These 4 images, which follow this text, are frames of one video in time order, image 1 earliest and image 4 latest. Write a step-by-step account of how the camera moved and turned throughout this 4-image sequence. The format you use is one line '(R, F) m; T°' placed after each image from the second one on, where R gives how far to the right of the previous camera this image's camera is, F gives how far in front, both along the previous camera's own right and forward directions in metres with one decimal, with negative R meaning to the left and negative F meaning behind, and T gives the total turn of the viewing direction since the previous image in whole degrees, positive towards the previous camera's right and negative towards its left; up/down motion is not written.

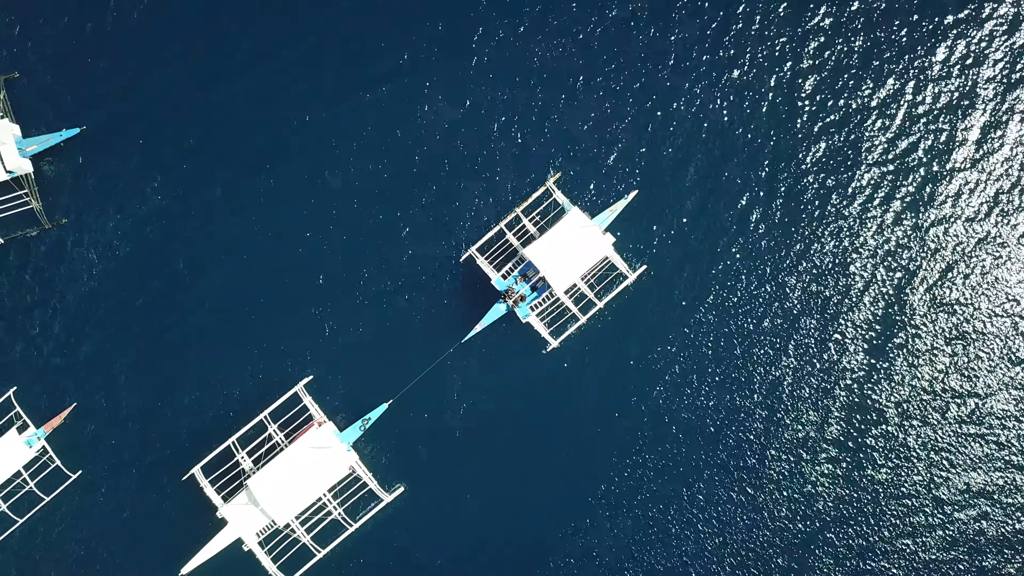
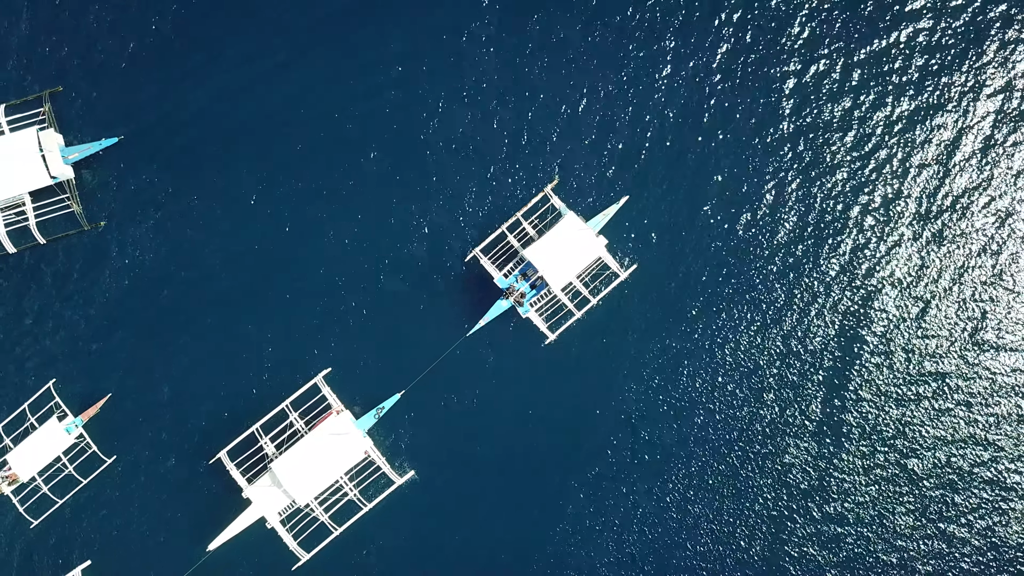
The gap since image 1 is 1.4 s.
(-1.4, -4.1) m; +1°
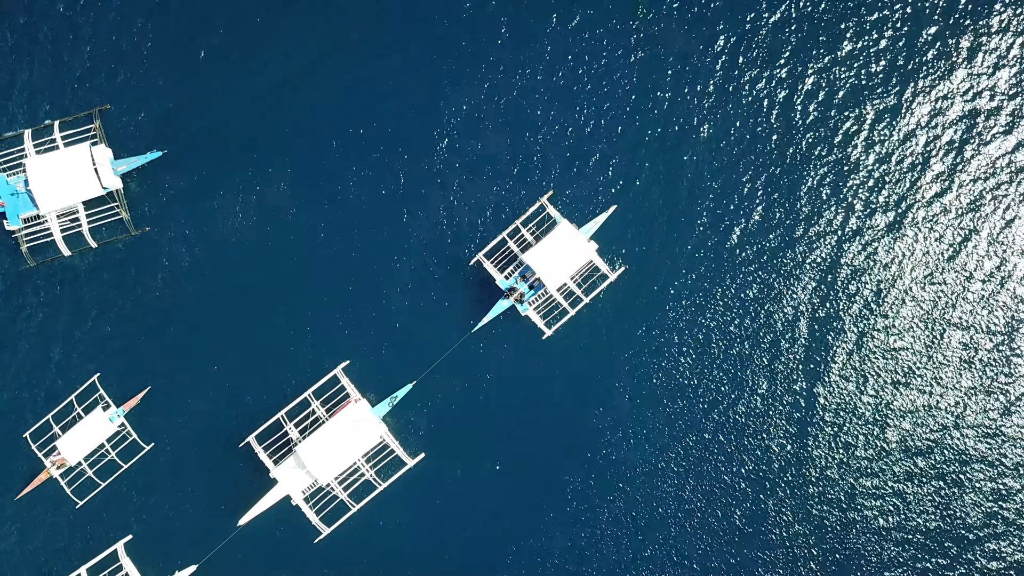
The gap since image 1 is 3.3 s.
(-1.7, -5.6) m; +2°
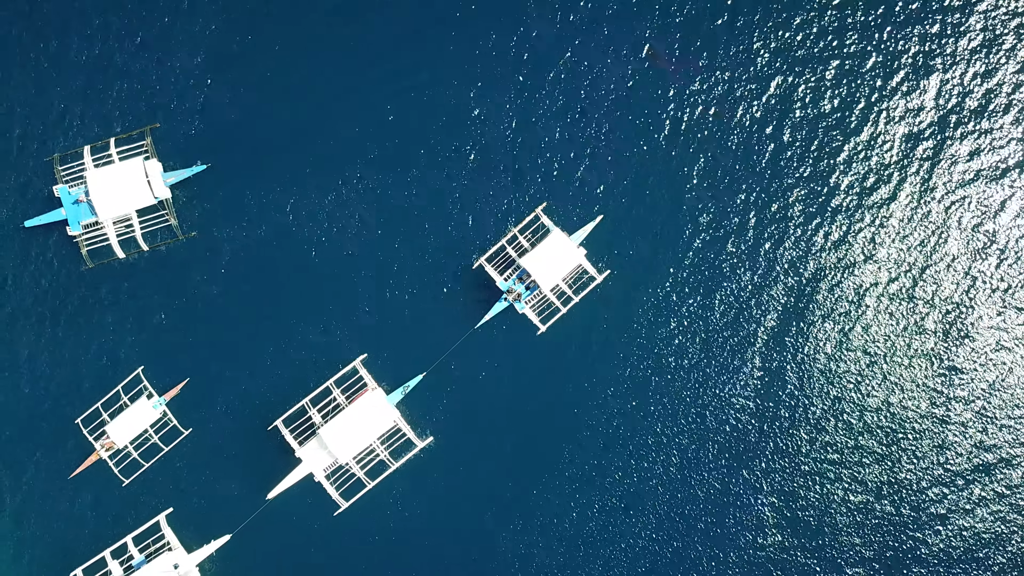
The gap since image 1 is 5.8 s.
(-1.5, -7.0) m; +1°
